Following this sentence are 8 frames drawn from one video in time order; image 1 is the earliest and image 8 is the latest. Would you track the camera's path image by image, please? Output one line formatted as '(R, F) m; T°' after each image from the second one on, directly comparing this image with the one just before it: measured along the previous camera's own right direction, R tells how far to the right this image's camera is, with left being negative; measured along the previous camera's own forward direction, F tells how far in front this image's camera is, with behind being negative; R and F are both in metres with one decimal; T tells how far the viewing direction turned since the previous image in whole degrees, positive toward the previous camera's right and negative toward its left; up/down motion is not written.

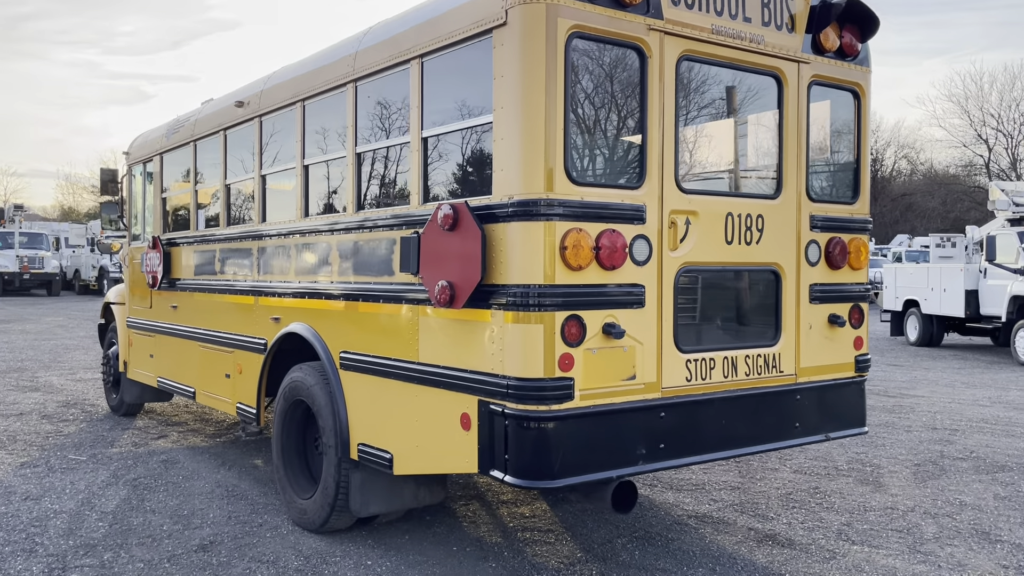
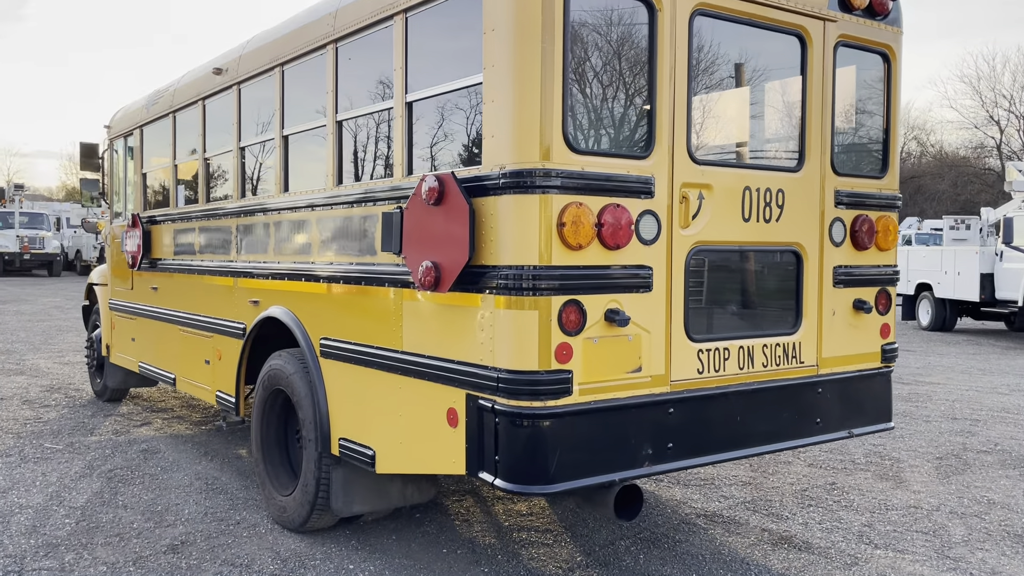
(0.0, +0.4) m; 0°
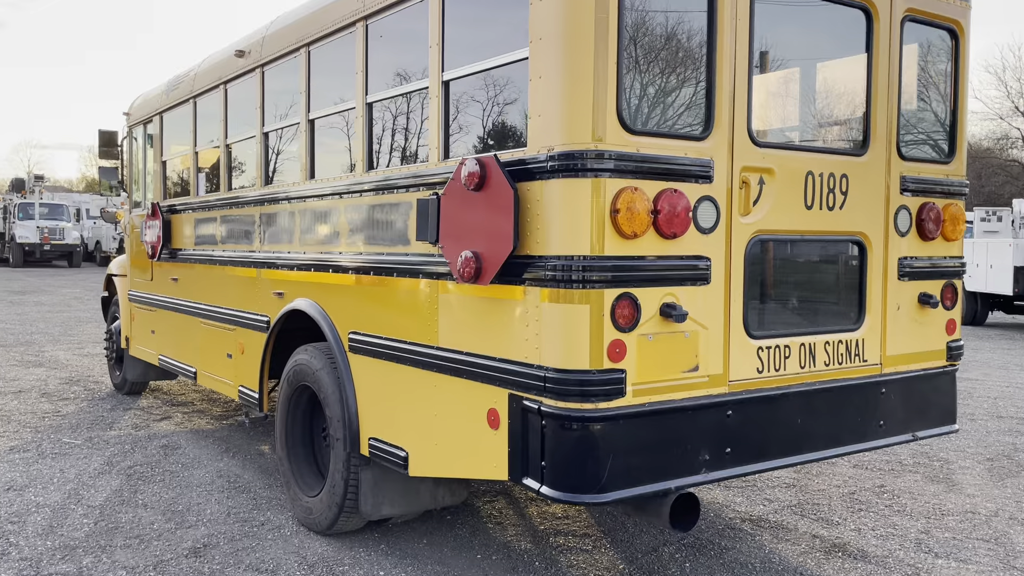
(-0.1, +0.2) m; -1°
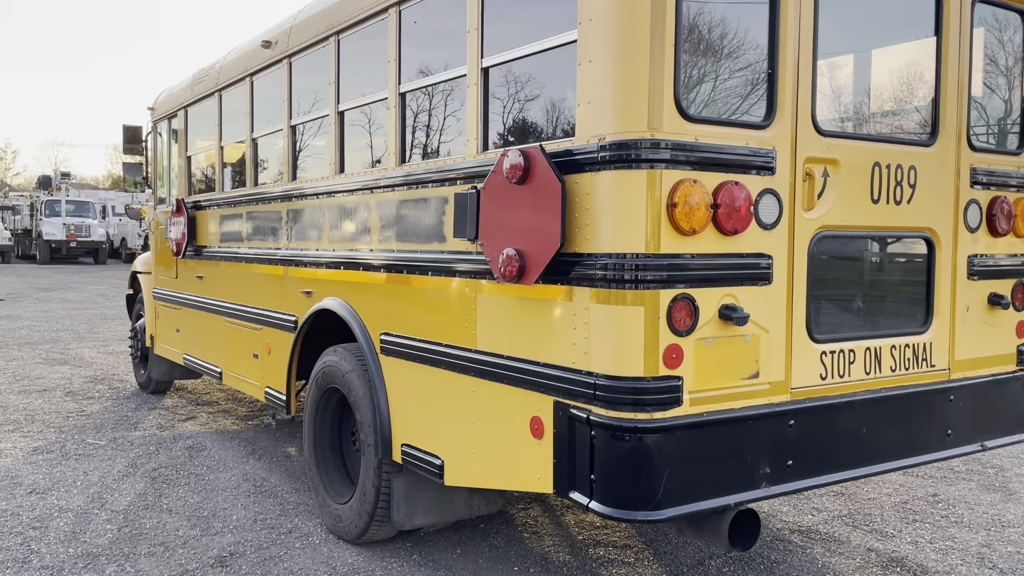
(-0.1, +0.2) m; -1°
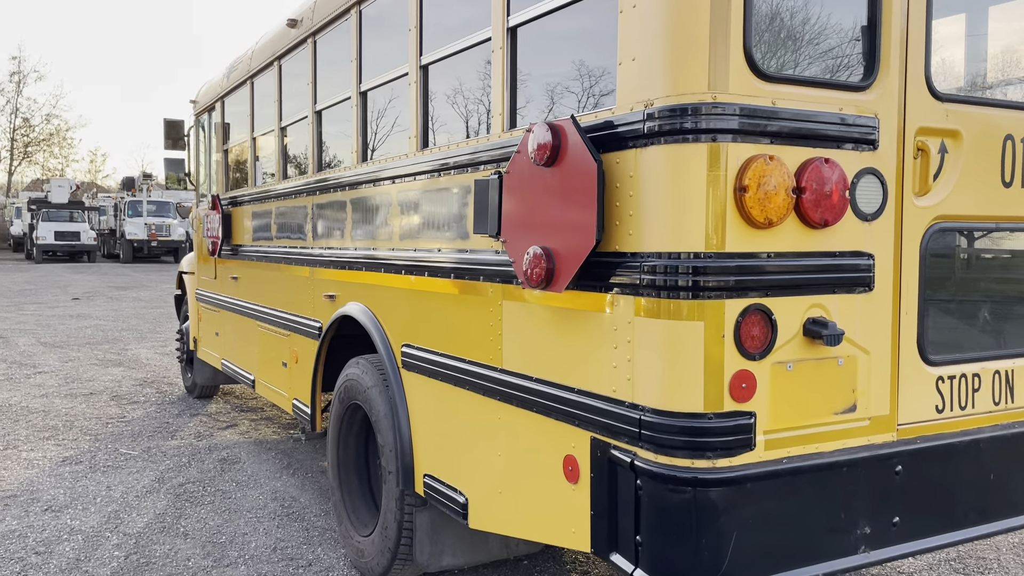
(+0.1, +0.6) m; -5°
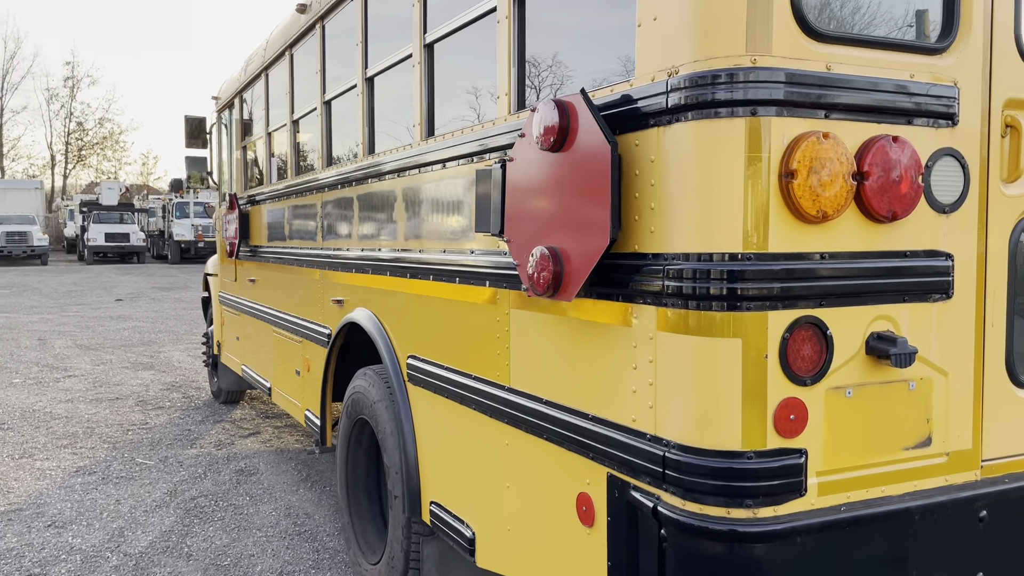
(+0.1, +0.4) m; -3°
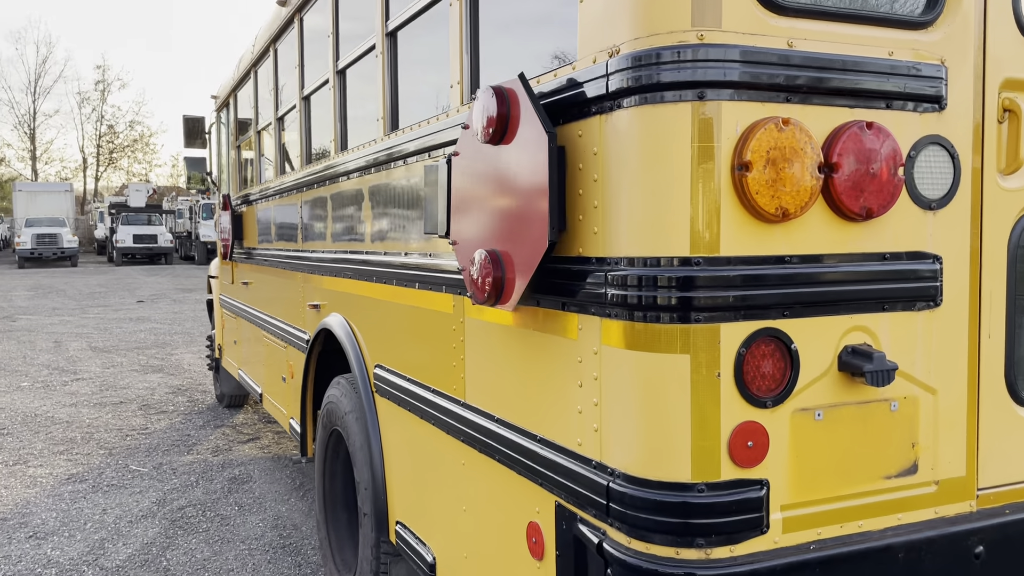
(+0.2, +0.2) m; -2°
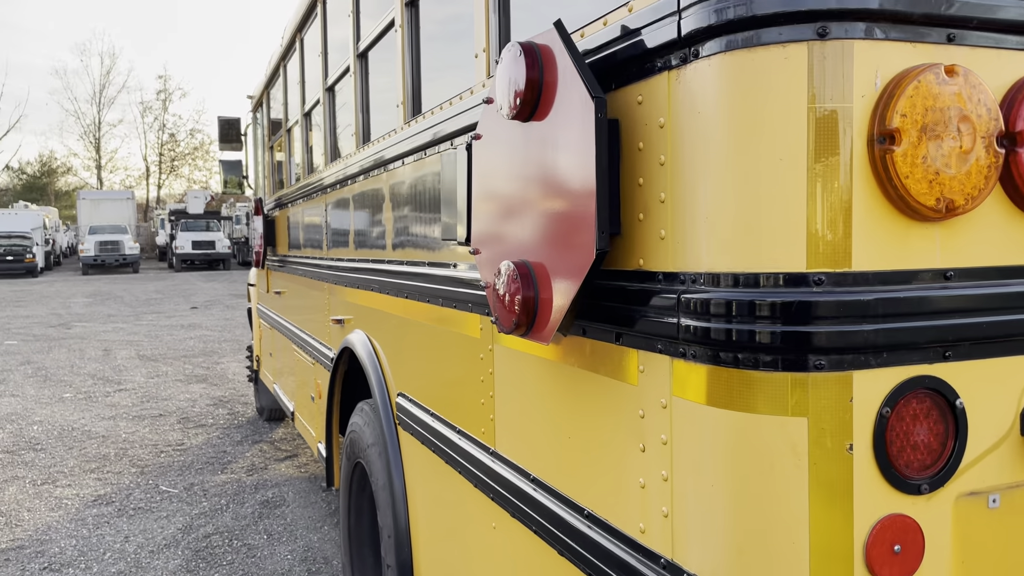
(0.0, +0.4) m; -4°
